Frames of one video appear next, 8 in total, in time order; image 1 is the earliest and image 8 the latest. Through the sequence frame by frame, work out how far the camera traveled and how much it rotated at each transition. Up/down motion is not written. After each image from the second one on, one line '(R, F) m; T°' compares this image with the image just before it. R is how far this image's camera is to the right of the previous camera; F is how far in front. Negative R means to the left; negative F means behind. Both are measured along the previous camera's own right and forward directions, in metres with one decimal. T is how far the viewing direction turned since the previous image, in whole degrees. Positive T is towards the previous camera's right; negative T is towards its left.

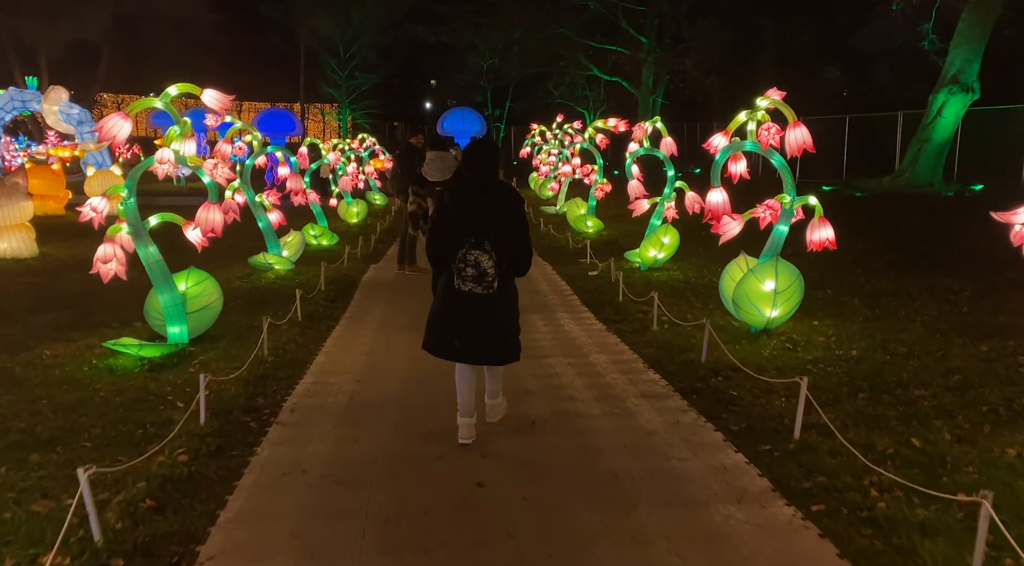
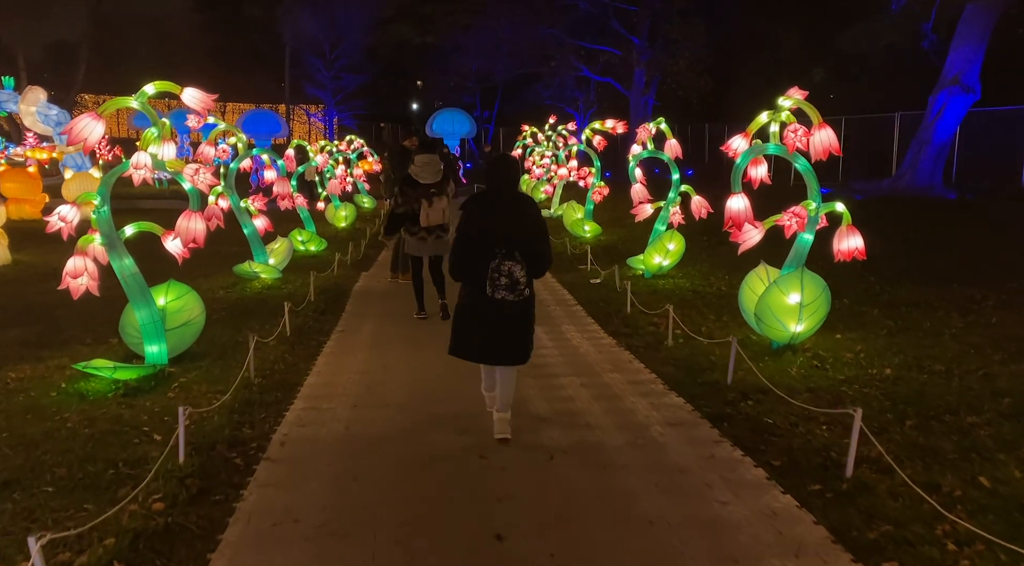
(-0.2, +0.5) m; +1°
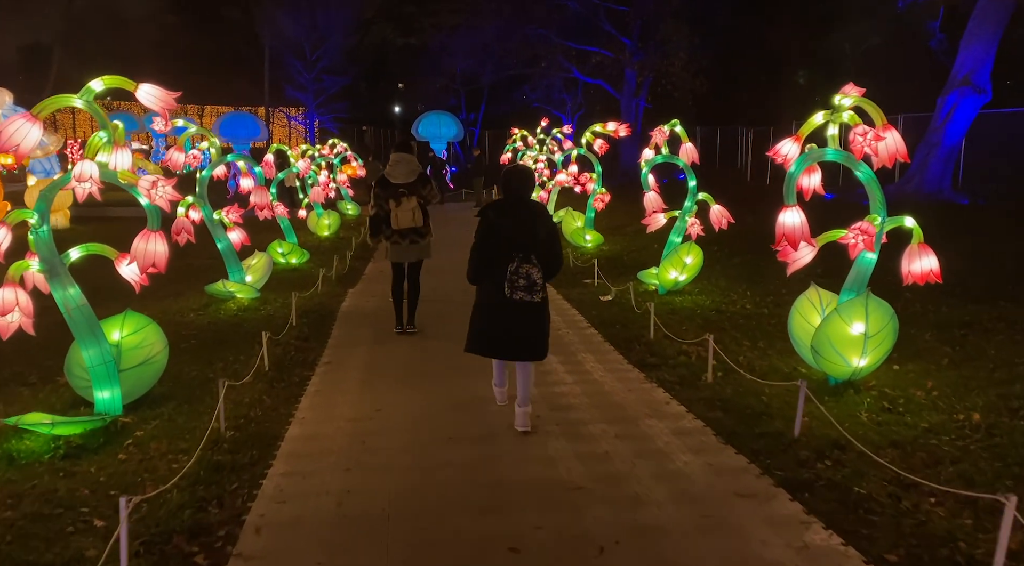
(-0.3, +1.0) m; +1°
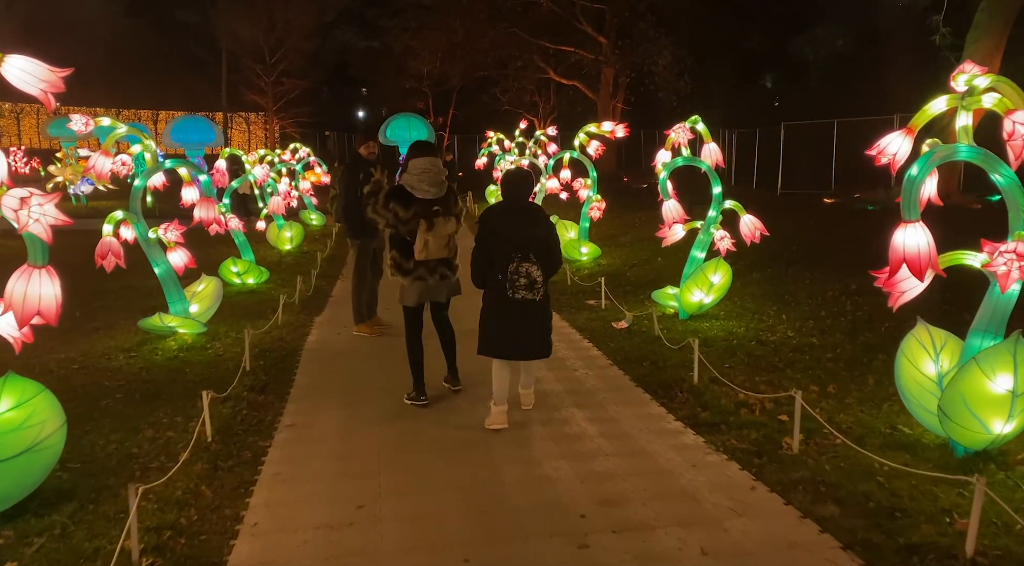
(-0.3, +1.5) m; +2°
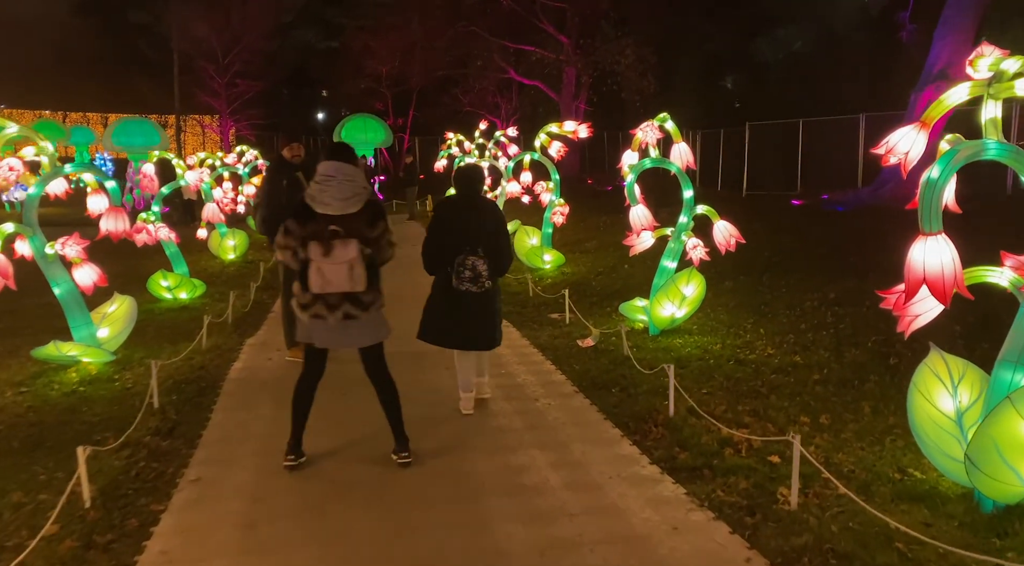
(+0.1, +0.8) m; +2°
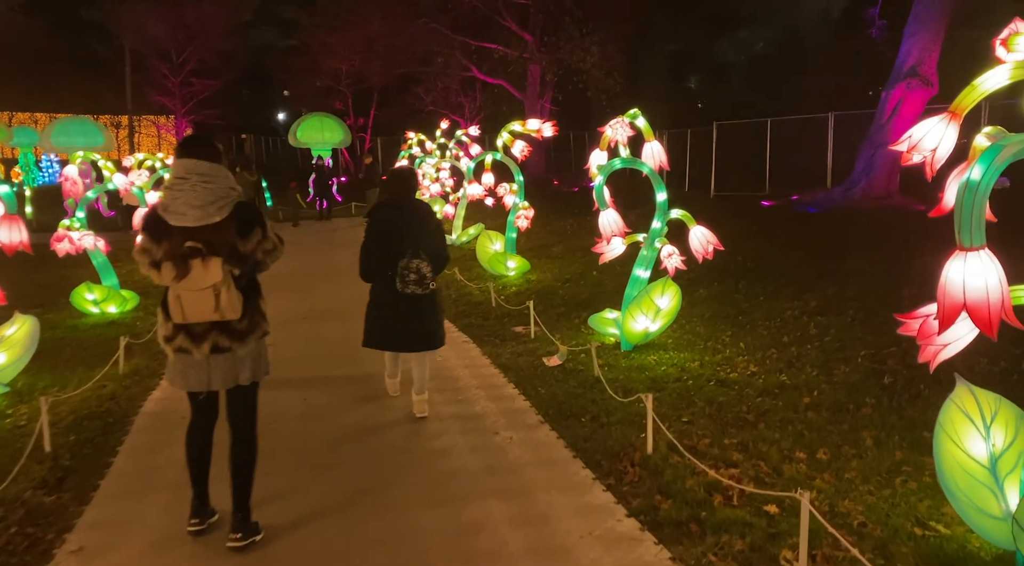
(+0.1, +0.7) m; +2°
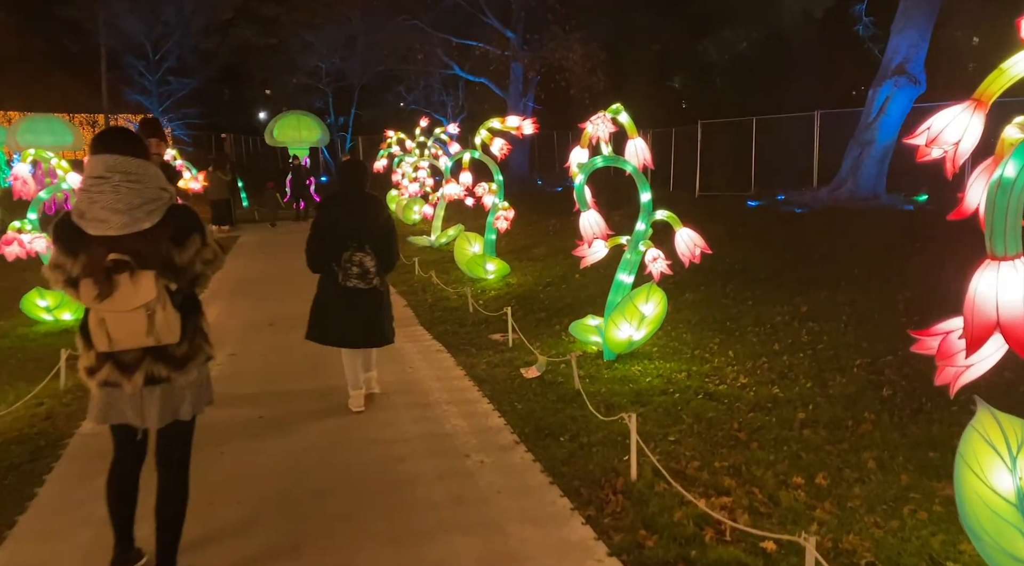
(+0.1, +0.4) m; +1°
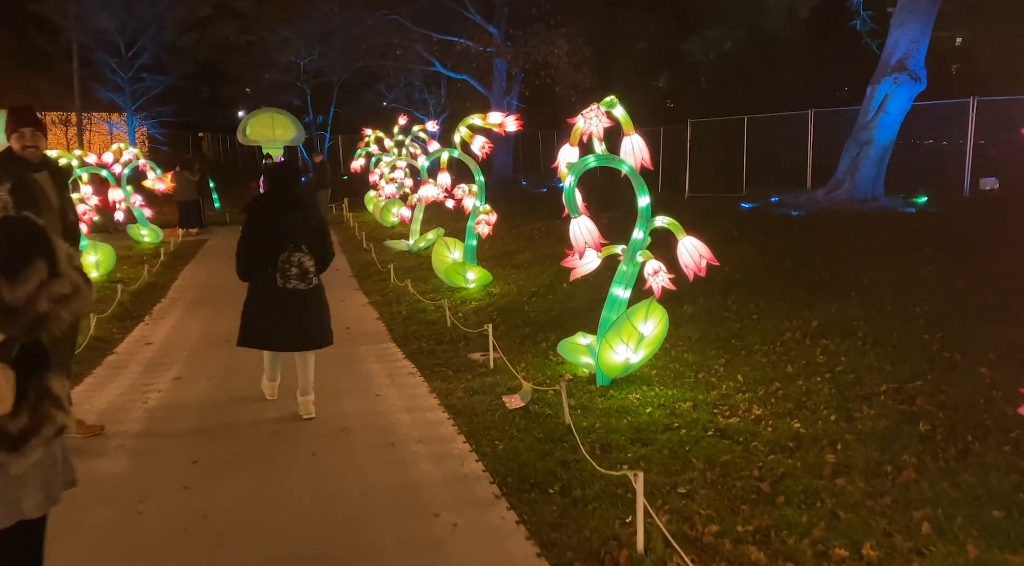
(0.0, +0.8) m; +1°
